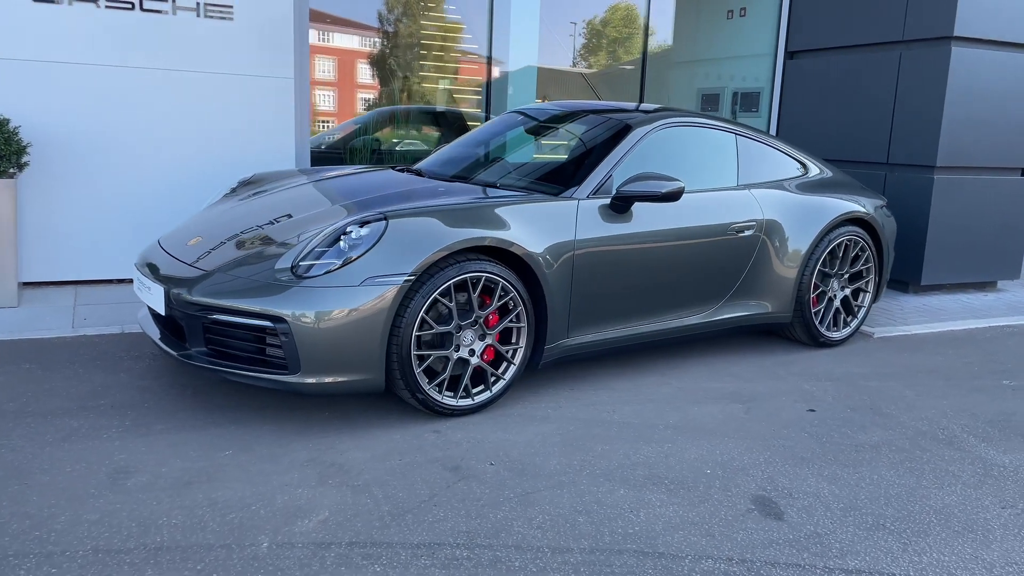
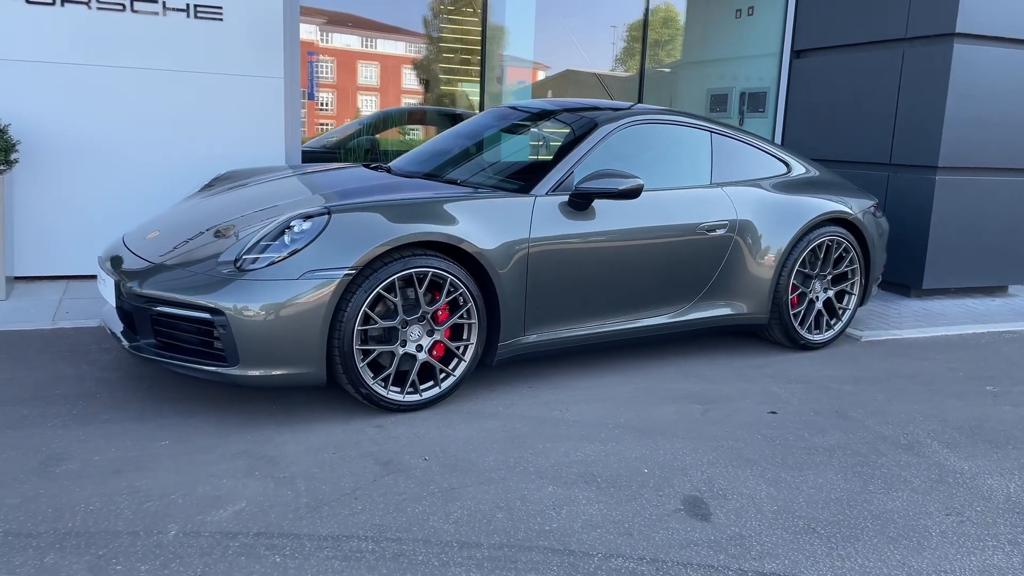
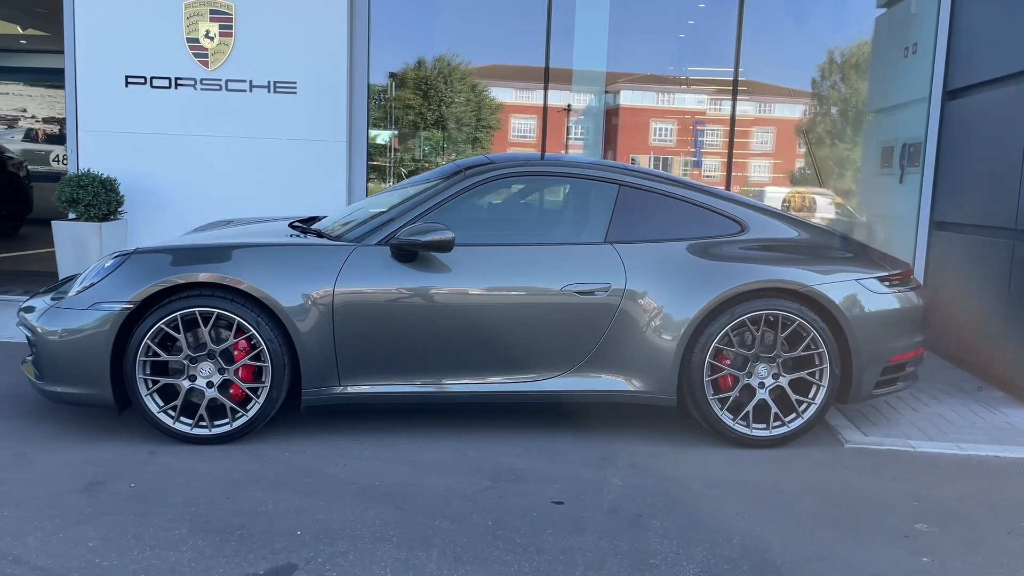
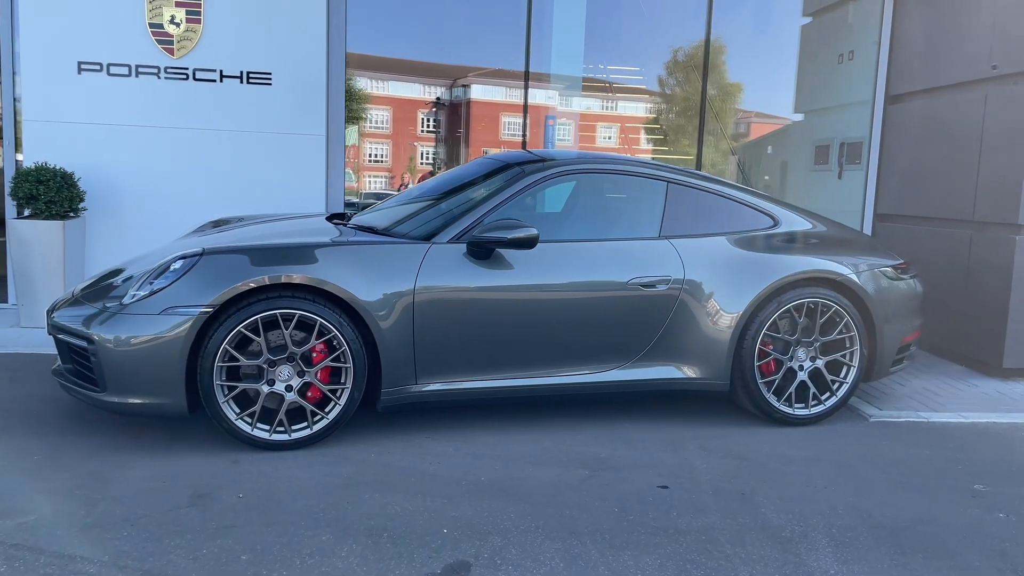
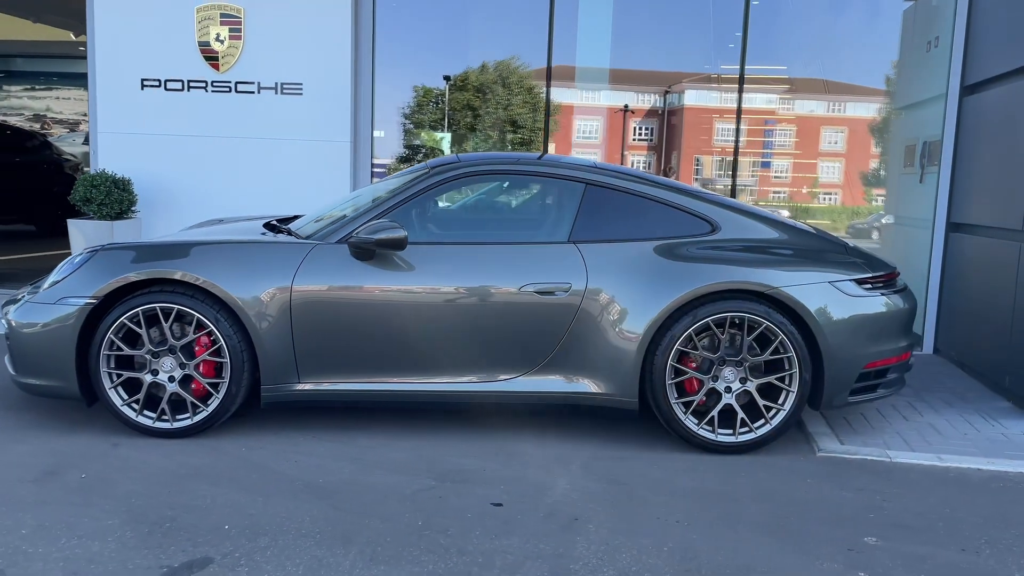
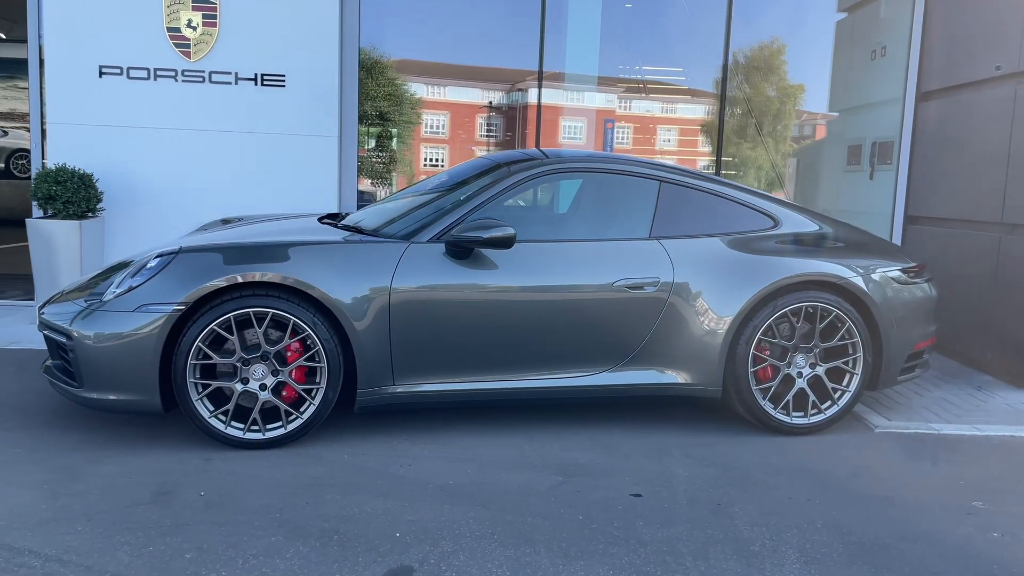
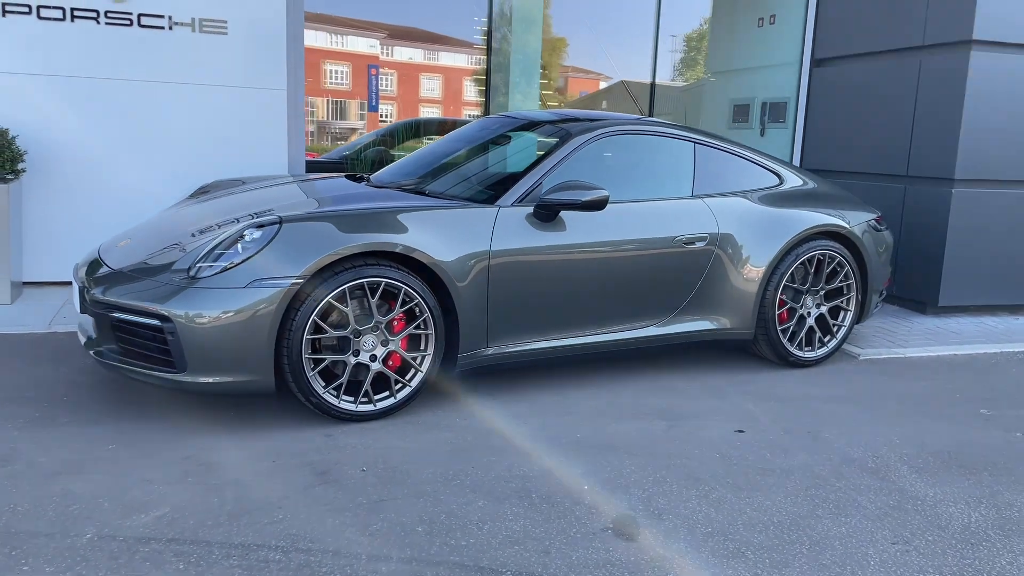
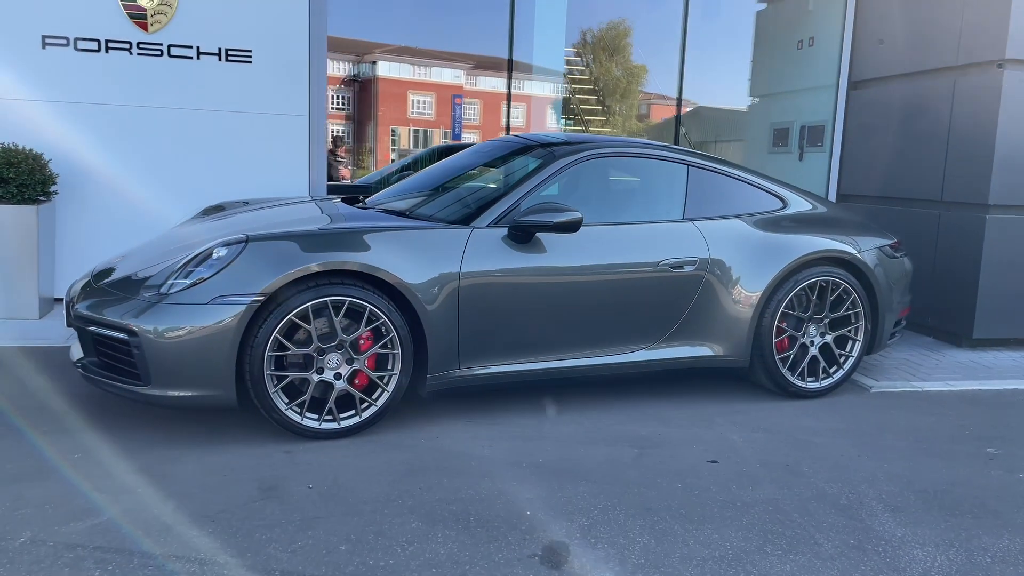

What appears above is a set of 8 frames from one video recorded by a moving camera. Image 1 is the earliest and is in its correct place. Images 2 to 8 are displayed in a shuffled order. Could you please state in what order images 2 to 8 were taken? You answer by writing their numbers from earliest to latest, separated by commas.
2, 7, 8, 4, 6, 3, 5
